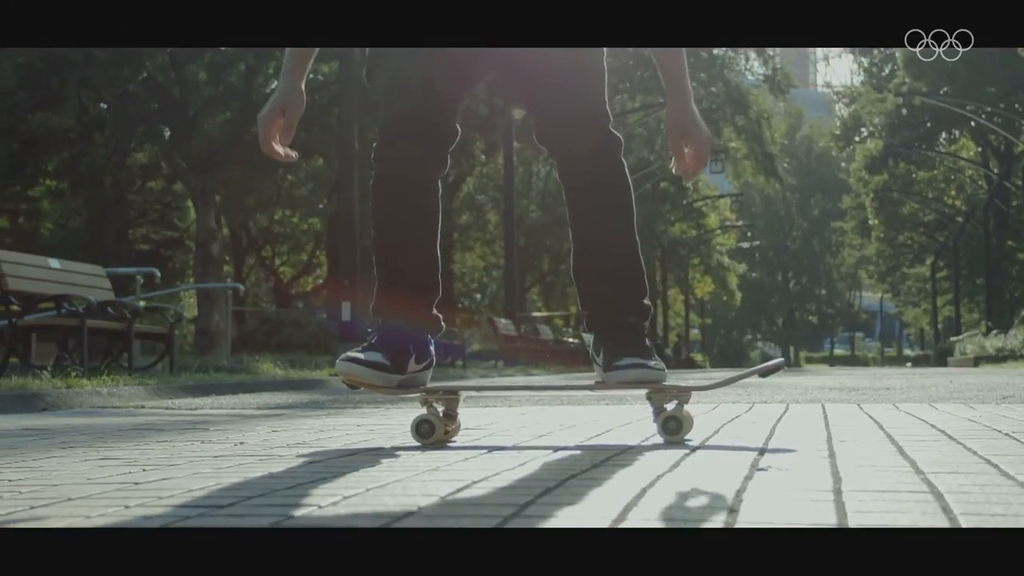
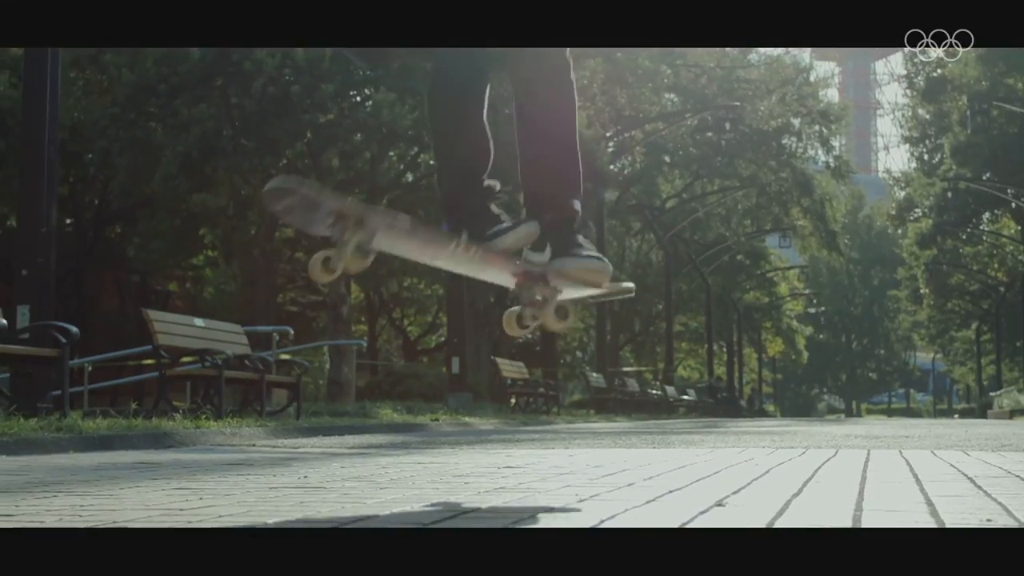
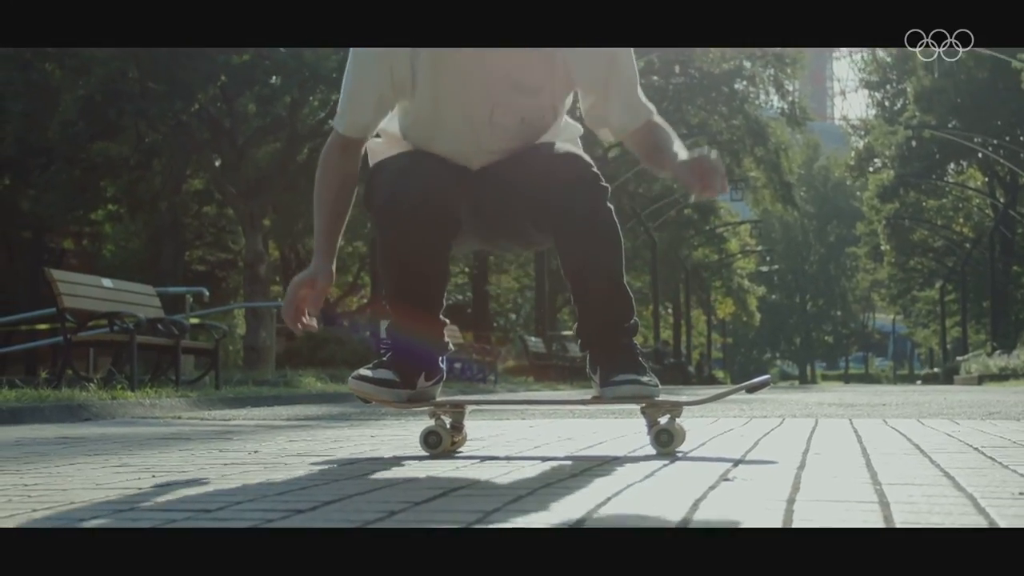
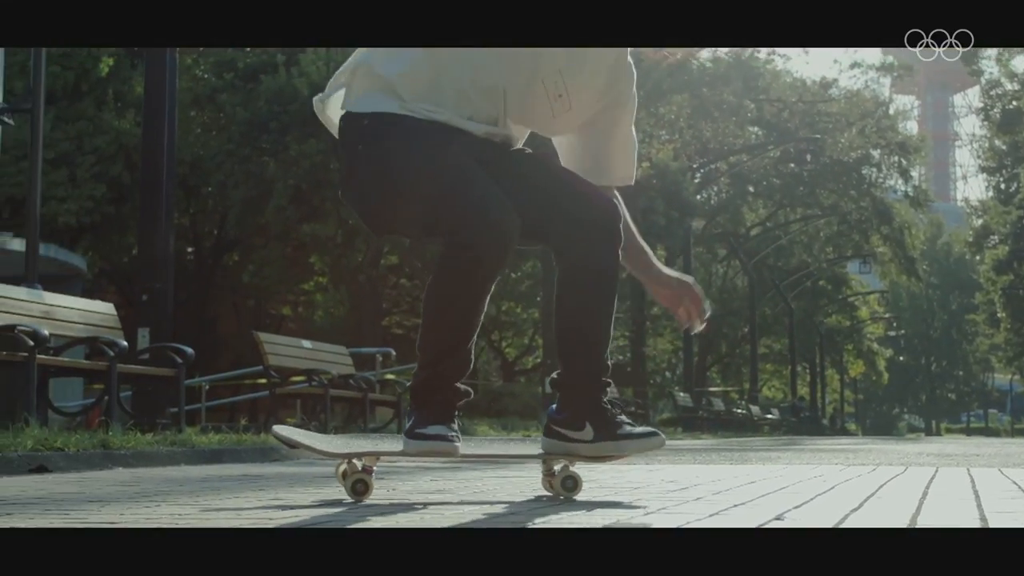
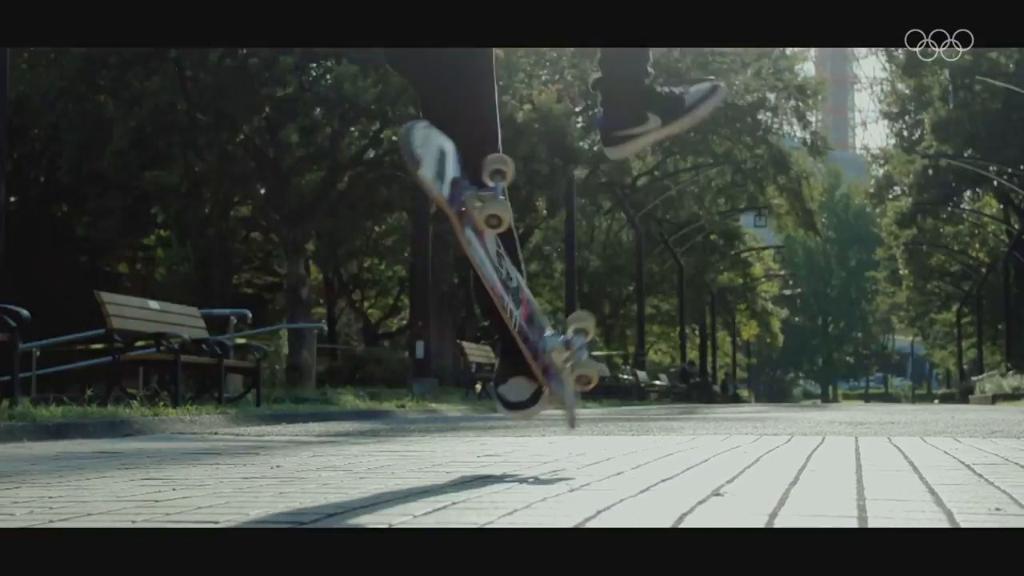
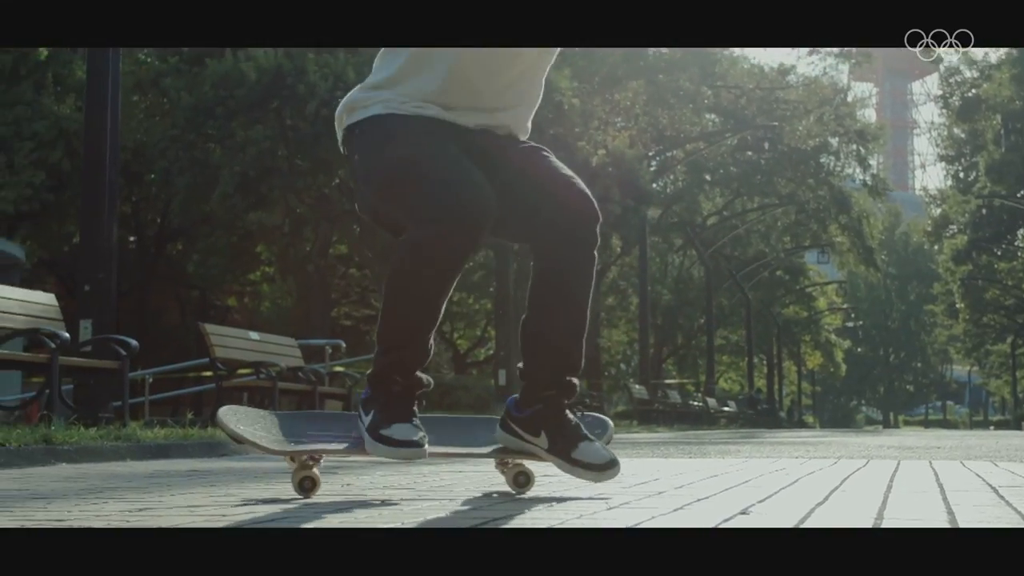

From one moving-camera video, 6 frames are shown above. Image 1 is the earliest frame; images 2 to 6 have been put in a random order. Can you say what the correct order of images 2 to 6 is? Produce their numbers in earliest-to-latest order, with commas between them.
3, 5, 2, 6, 4
